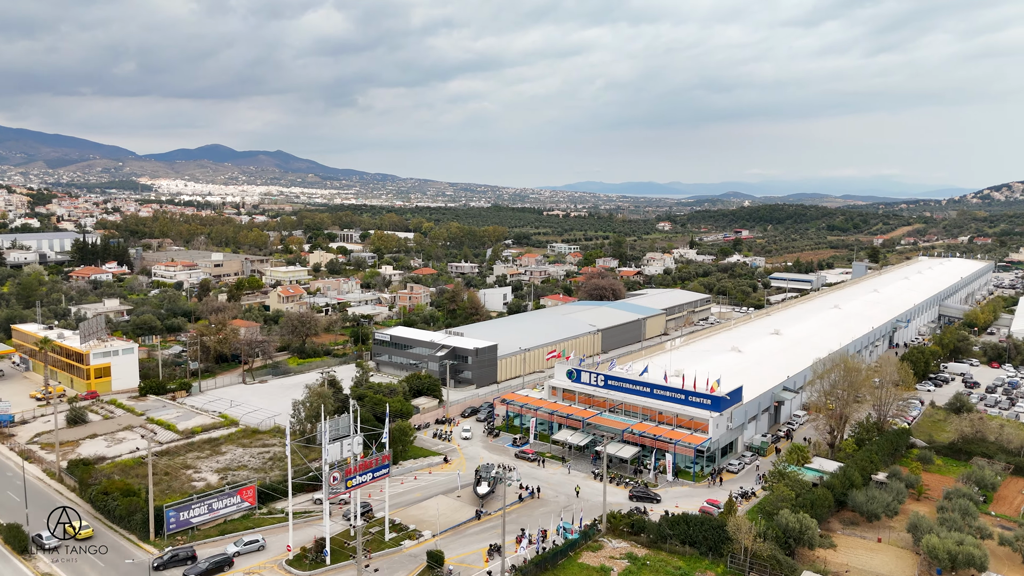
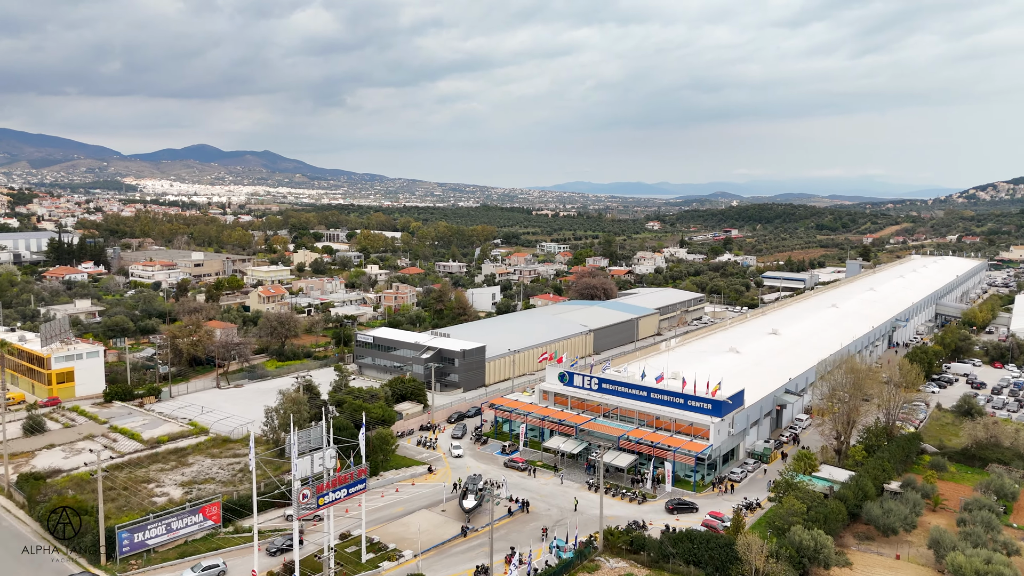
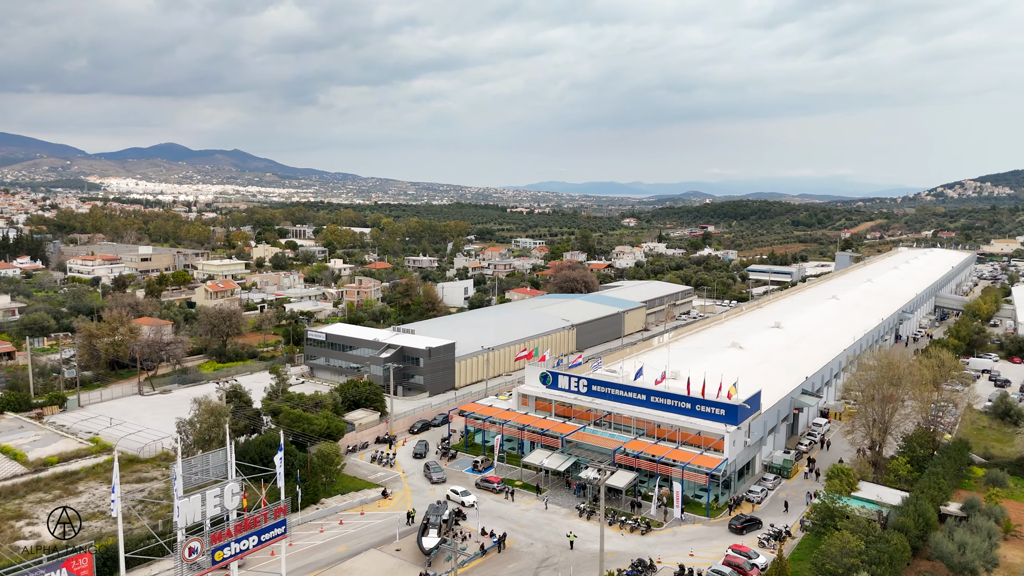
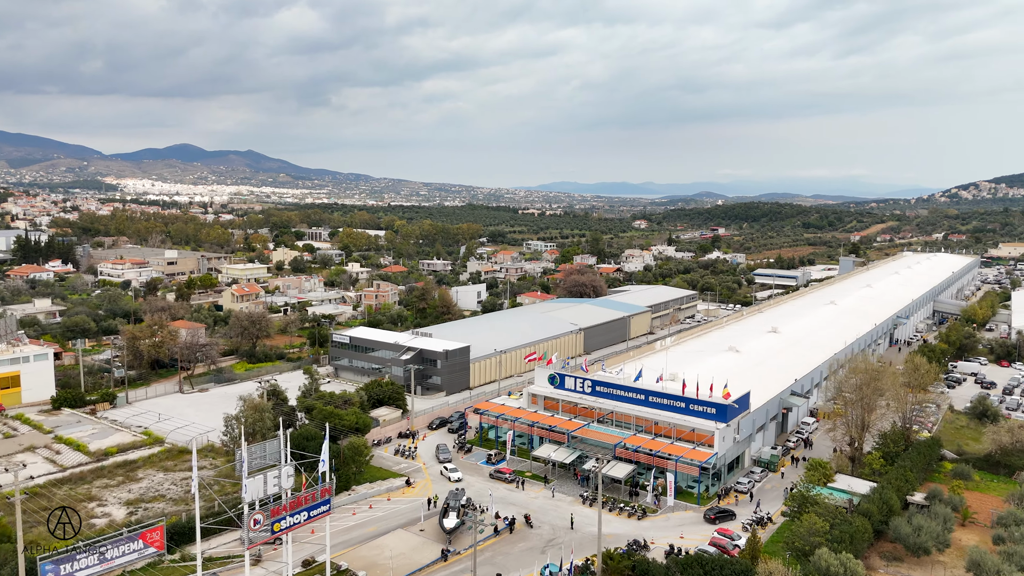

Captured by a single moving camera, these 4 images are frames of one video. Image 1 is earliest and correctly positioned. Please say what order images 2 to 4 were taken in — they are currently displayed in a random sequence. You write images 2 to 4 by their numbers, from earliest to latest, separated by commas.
2, 4, 3
